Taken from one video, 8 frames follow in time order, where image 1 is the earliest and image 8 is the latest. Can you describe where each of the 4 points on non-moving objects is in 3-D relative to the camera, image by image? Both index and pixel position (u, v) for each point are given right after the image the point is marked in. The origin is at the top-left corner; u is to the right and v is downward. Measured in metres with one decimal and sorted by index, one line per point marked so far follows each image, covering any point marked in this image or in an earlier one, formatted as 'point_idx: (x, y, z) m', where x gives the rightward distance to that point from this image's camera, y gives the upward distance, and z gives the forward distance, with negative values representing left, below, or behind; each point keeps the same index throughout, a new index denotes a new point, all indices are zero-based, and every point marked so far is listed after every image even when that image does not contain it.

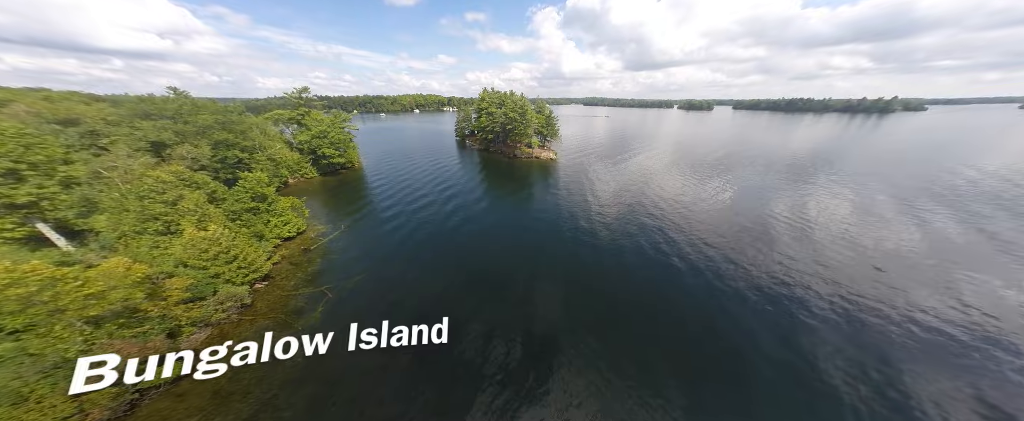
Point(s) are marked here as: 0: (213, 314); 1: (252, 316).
0: (-15.0, -6.2, +13.1) m
1: (-14.3, -6.7, +14.0) m
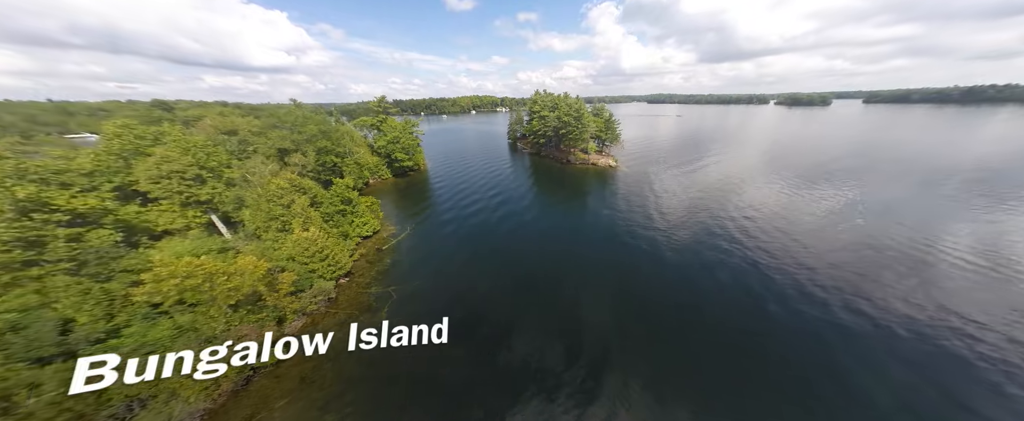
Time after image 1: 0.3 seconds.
0: (-12.6, -6.1, +16.0) m
1: (-11.8, -6.7, +16.8) m
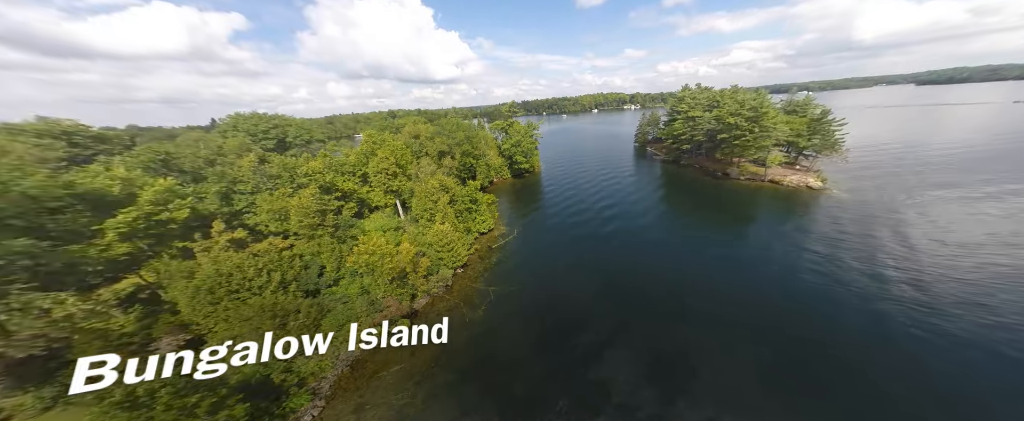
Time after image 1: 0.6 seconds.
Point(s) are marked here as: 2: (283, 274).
0: (-6.2, -6.3, +20.5) m
1: (-5.2, -6.9, +20.8) m
2: (-11.4, -2.2, +15.2) m
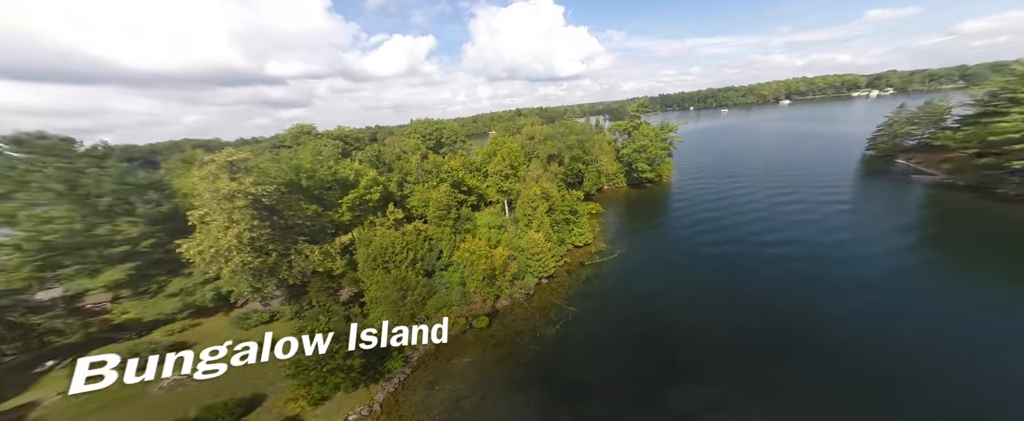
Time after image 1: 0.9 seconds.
0: (+0.5, -7.1, +22.0) m
1: (+1.5, -7.8, +21.9) m
2: (-6.1, -2.5, +19.3) m
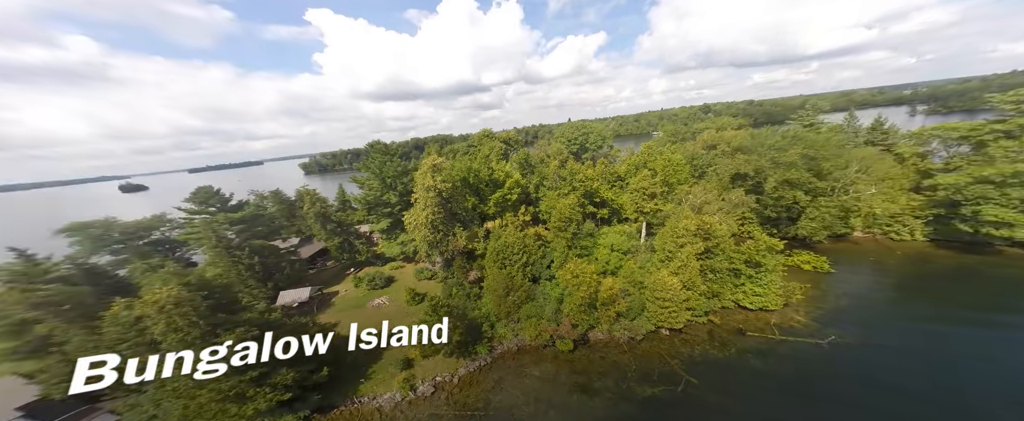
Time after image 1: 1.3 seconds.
0: (+8.3, -9.3, +20.3) m
1: (+9.0, -10.2, +19.7) m
2: (+2.0, -3.7, +21.3) m
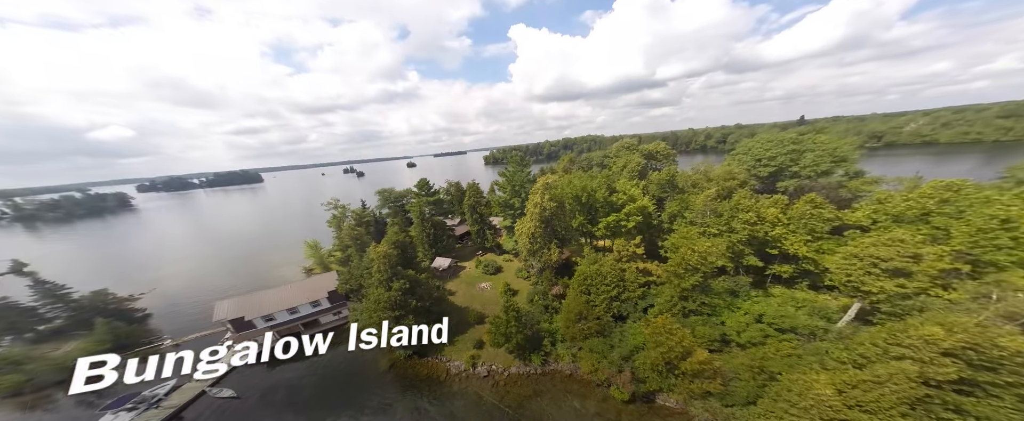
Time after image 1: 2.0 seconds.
0: (+12.3, -12.7, +16.5) m
1: (+12.4, -13.7, +15.7) m
2: (+8.2, -6.3, +20.3) m
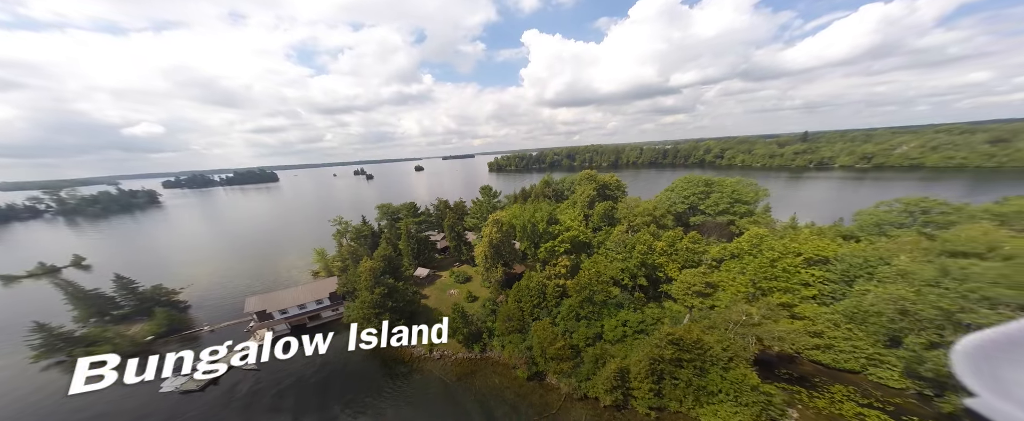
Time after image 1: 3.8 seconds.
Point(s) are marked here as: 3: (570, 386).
0: (+7.1, -15.8, +22.8) m
1: (+7.1, -16.7, +21.9) m
2: (+3.3, -9.3, +26.7) m
3: (+7.9, -15.6, +22.1) m
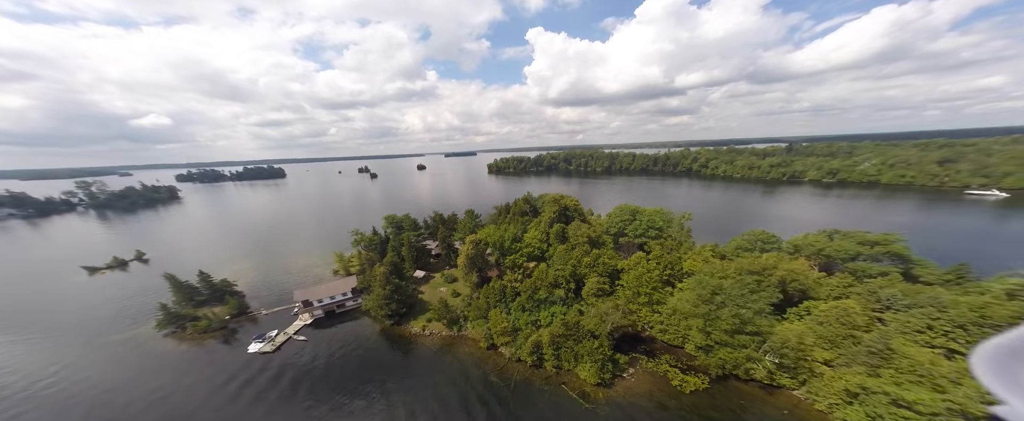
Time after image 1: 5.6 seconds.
0: (+2.6, -19.2, +33.4) m
1: (+2.7, -20.1, +32.5) m
2: (-1.0, -12.6, +37.3) m
3: (+3.4, -19.0, +32.7) m
